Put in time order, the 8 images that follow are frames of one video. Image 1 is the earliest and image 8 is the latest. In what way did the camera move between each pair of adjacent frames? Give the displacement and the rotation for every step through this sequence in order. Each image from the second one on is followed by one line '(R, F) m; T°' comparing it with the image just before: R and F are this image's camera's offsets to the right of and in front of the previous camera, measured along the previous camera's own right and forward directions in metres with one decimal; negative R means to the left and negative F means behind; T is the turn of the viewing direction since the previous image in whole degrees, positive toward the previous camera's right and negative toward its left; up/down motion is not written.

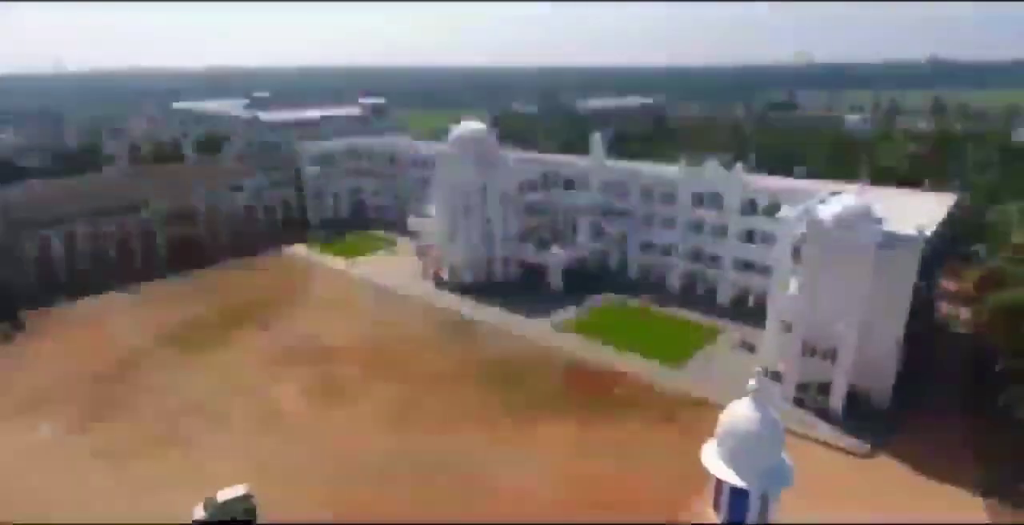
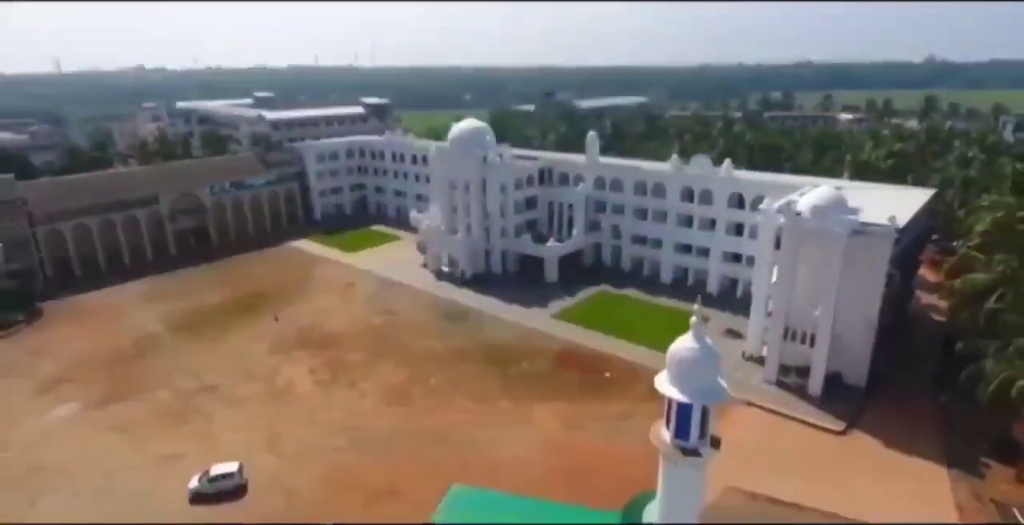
(+0.2, -1.7) m; 0°
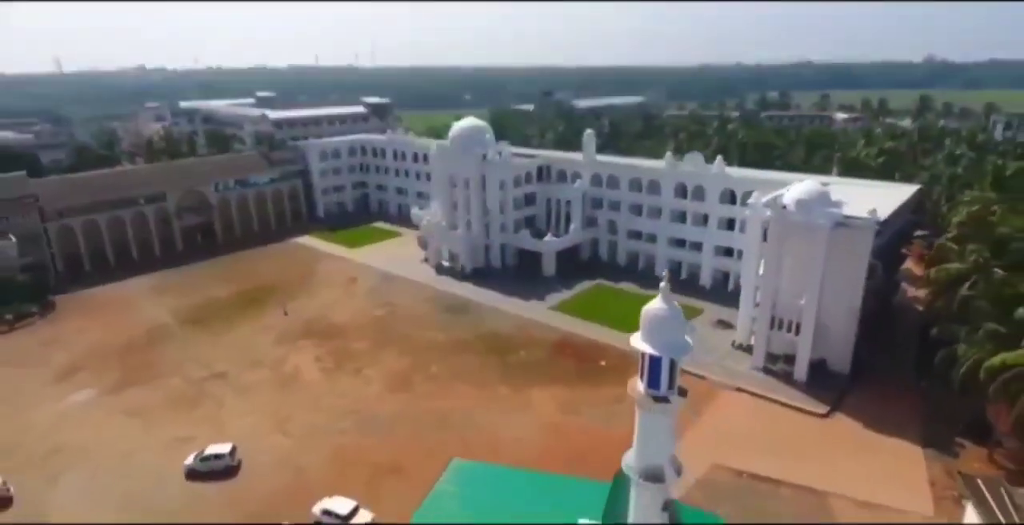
(+0.1, -1.3) m; 0°
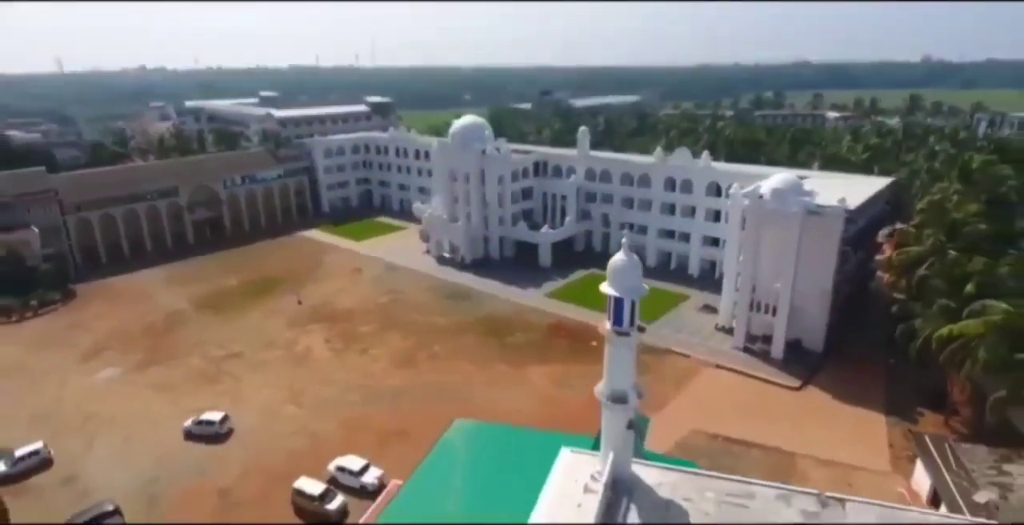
(+0.2, -2.3) m; 0°
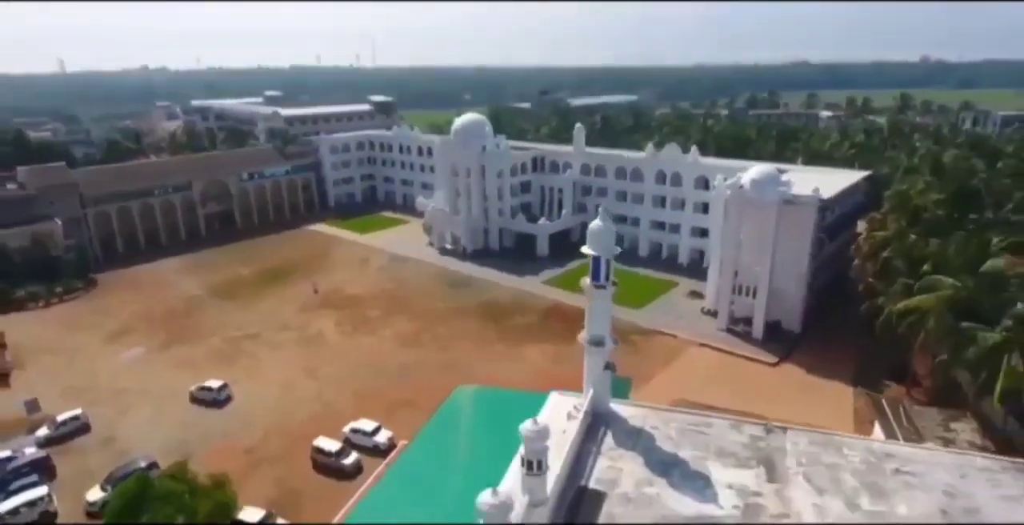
(+0.1, -2.5) m; 0°
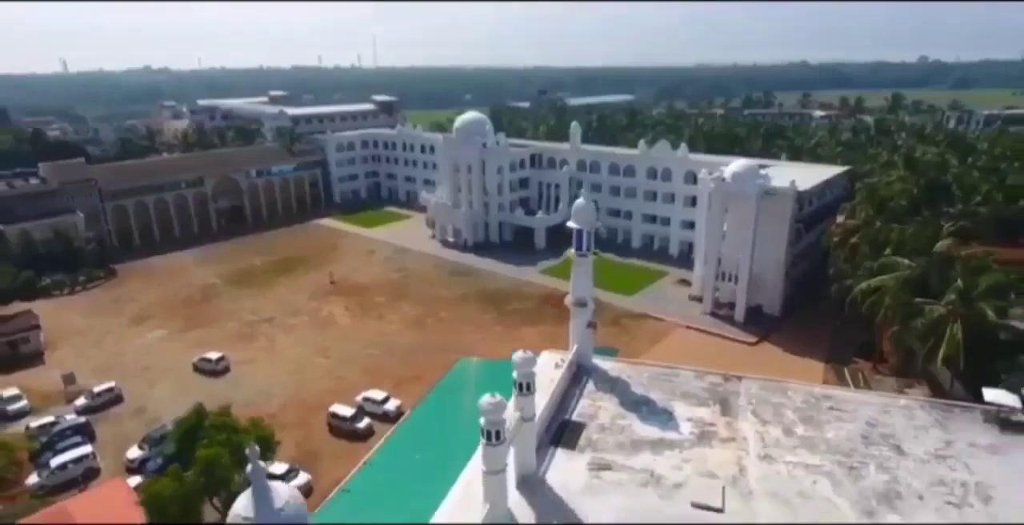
(+0.1, -2.6) m; 0°
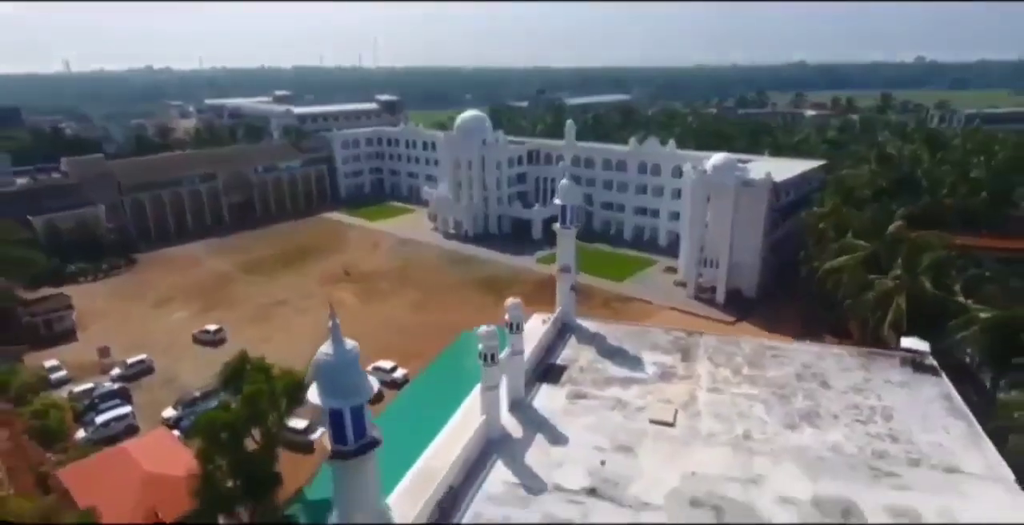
(+0.2, -3.0) m; 0°
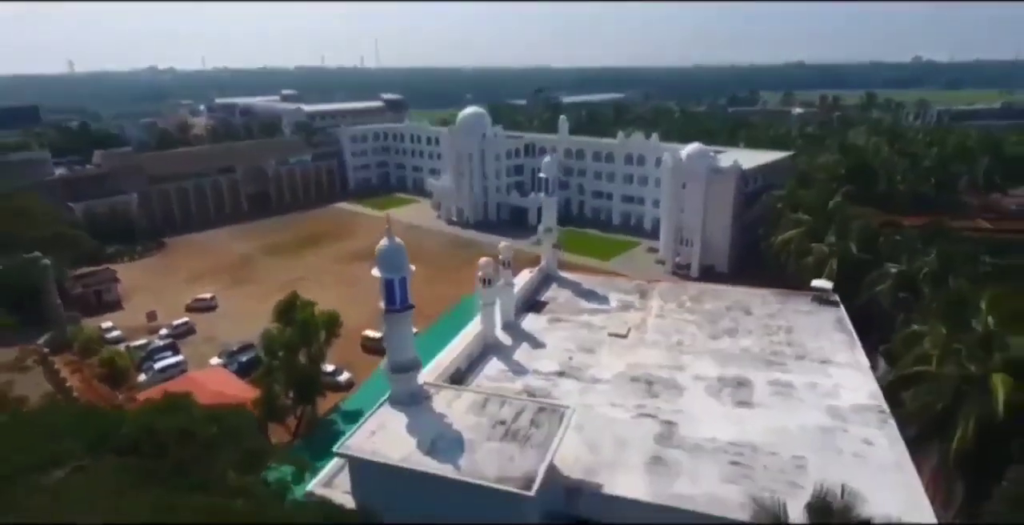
(+0.3, -4.9) m; 0°
